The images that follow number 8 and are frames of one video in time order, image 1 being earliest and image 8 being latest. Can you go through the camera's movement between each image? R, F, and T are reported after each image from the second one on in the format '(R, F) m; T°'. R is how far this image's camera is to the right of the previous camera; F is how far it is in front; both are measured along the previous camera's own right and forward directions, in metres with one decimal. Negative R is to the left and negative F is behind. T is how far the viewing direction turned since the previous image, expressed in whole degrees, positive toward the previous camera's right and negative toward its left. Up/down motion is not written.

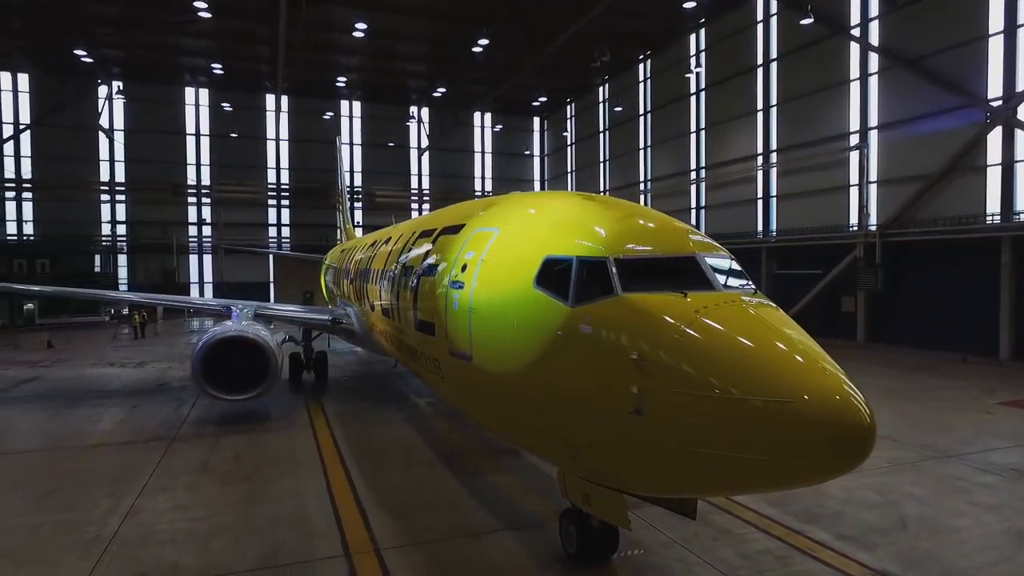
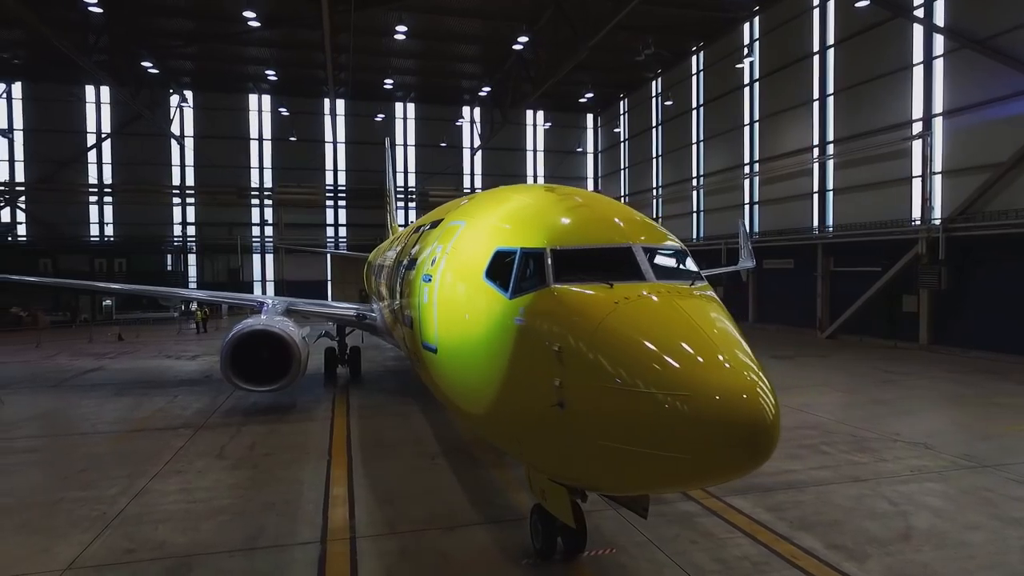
(+0.7, +0.1) m; -6°
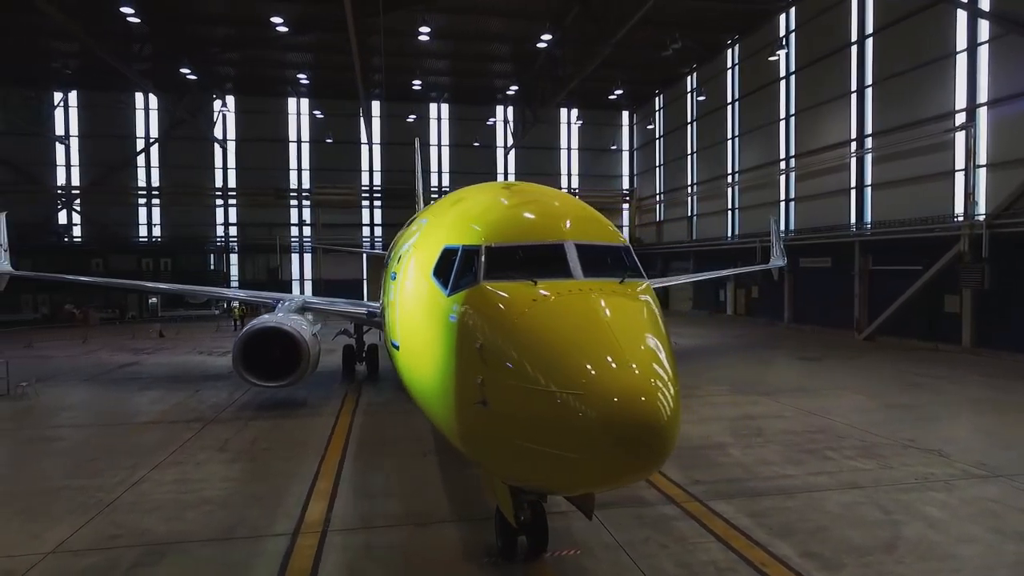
(+0.5, 0.0) m; -4°
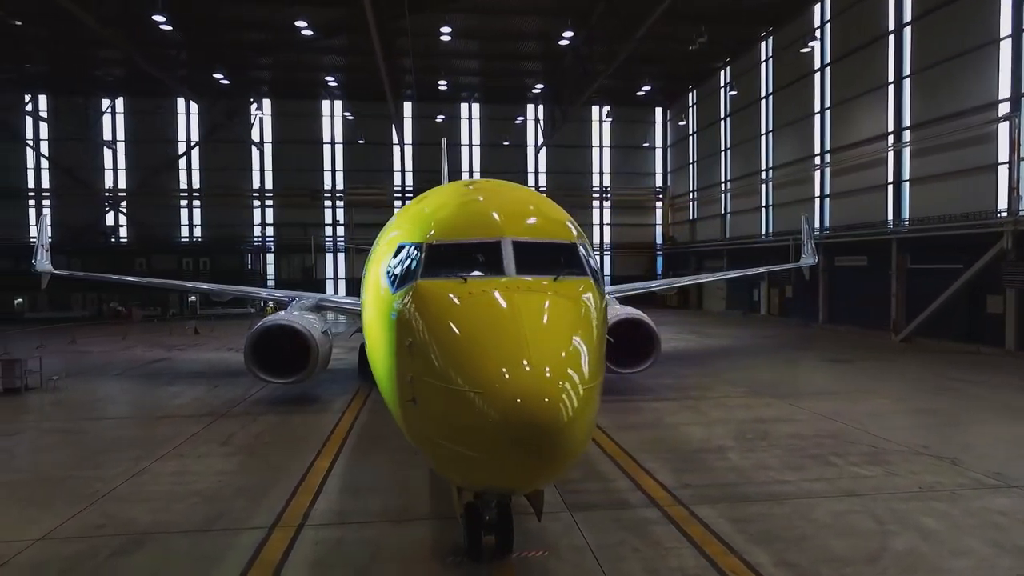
(+0.5, +0.1) m; -4°
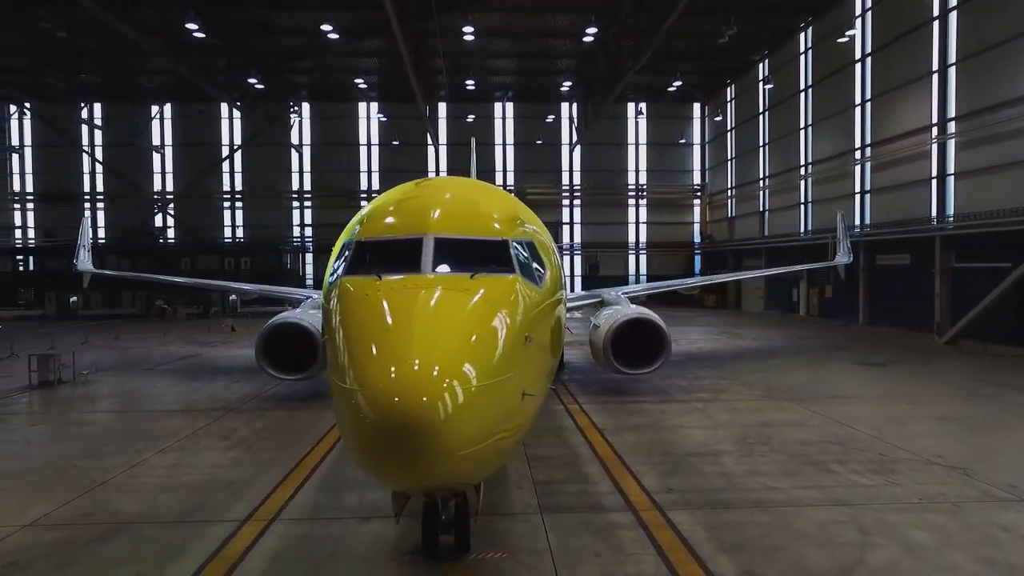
(+0.6, +0.1) m; -4°
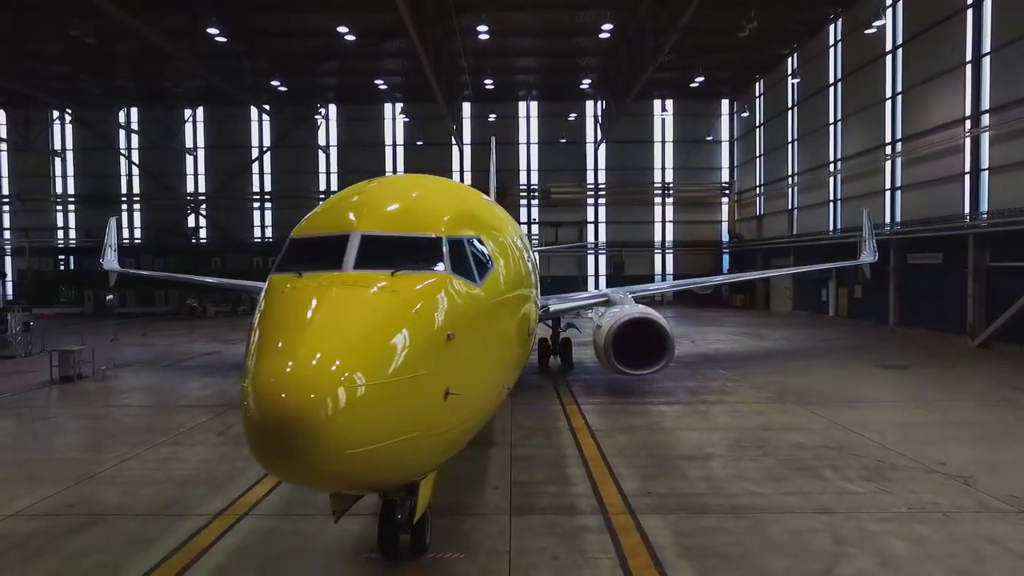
(+0.5, +0.1) m; -3°
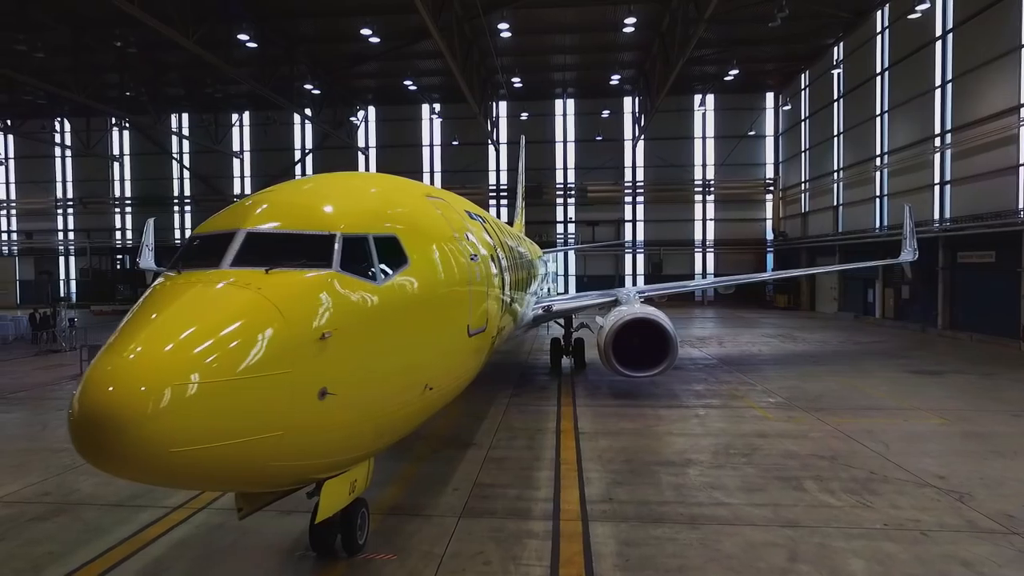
(+0.8, +0.1) m; -4°
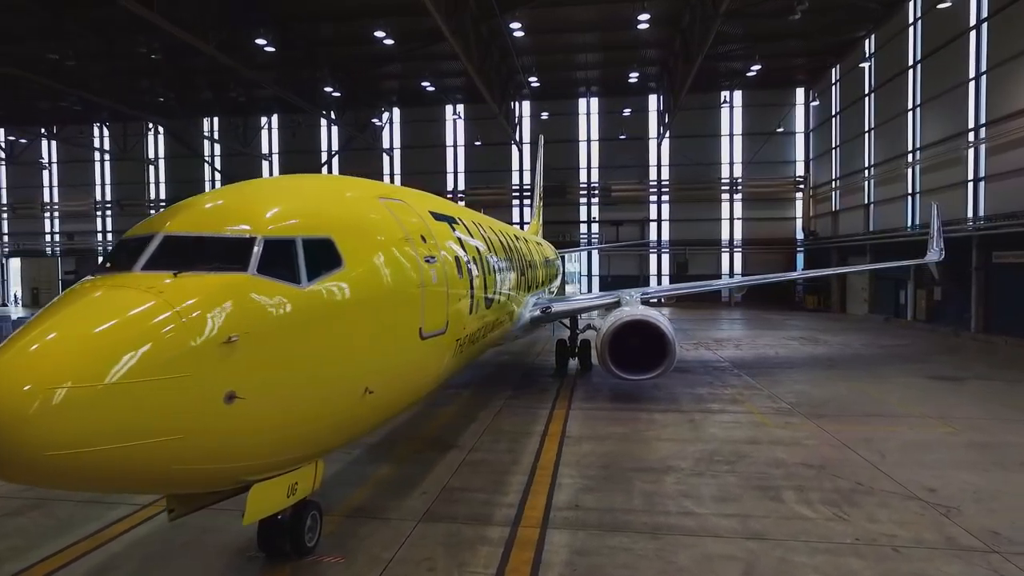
(+0.6, +0.1) m; -3°
